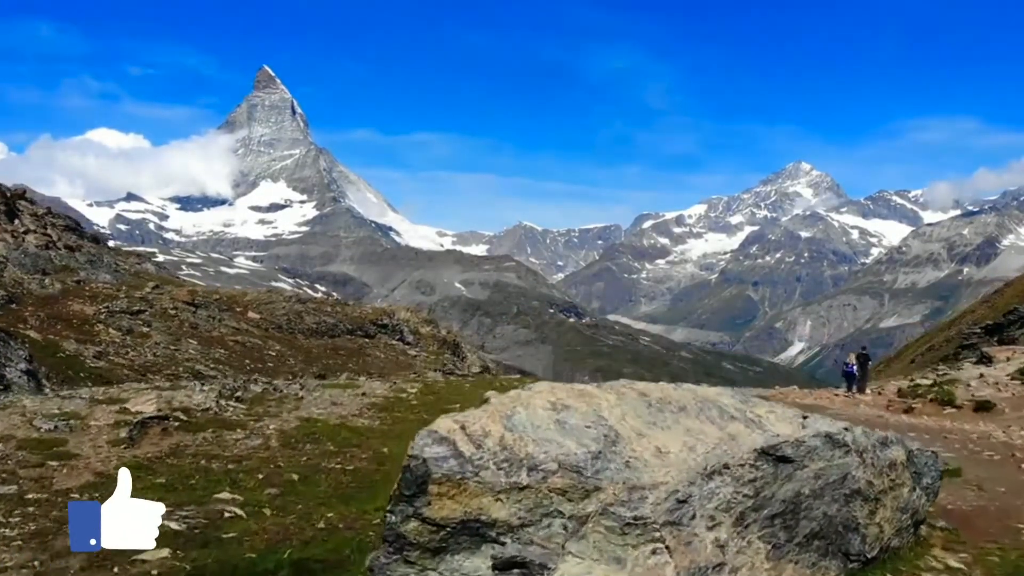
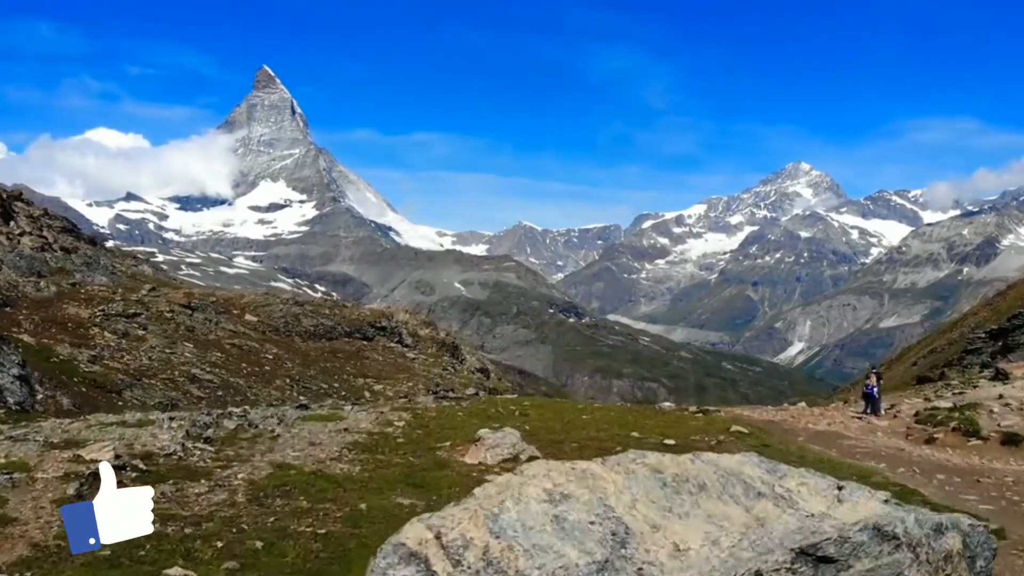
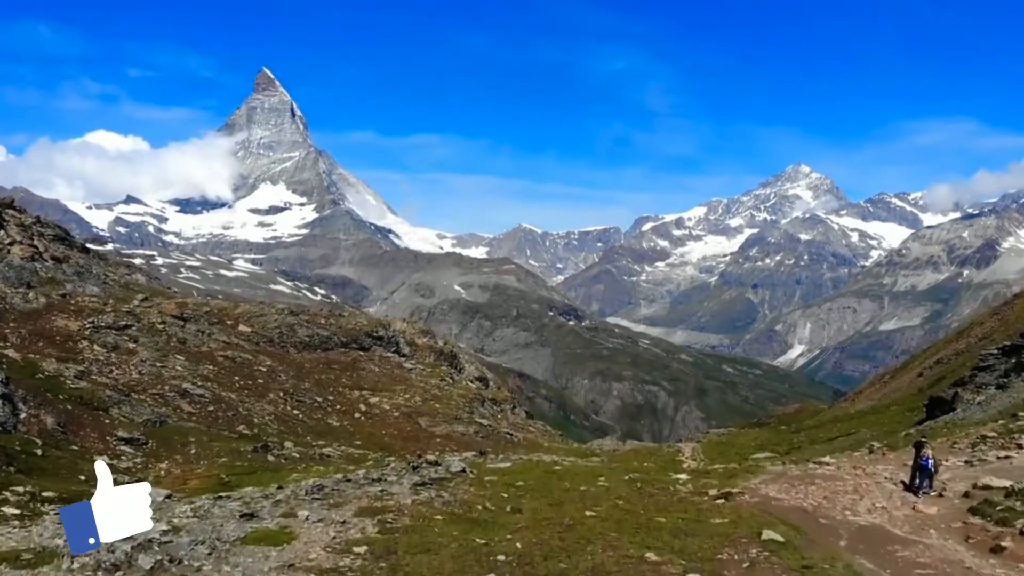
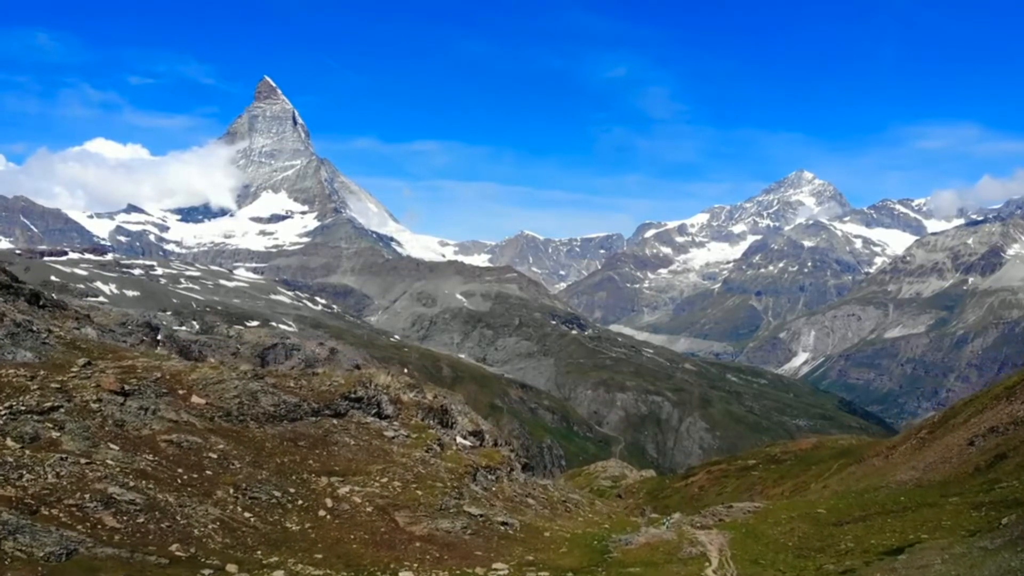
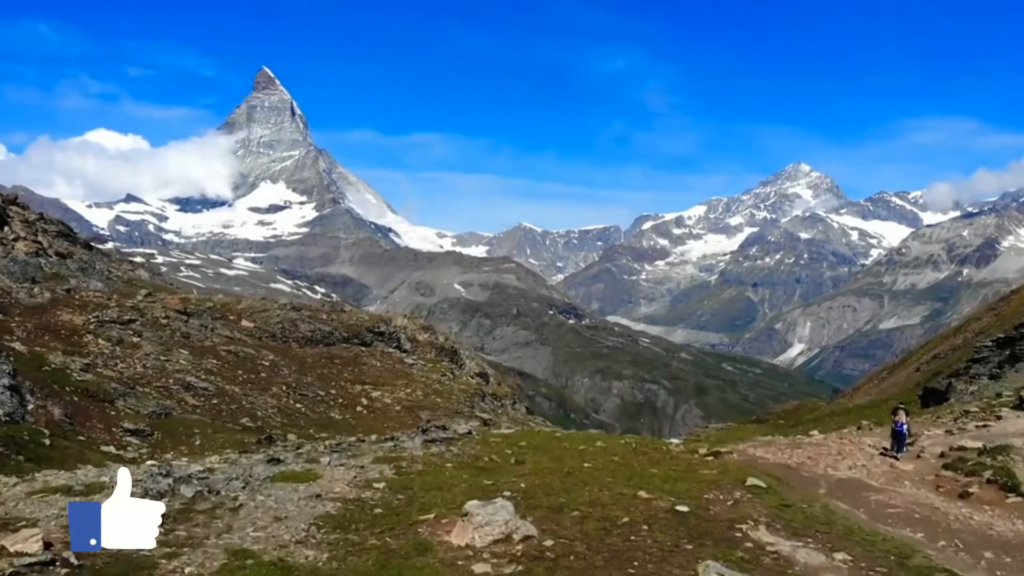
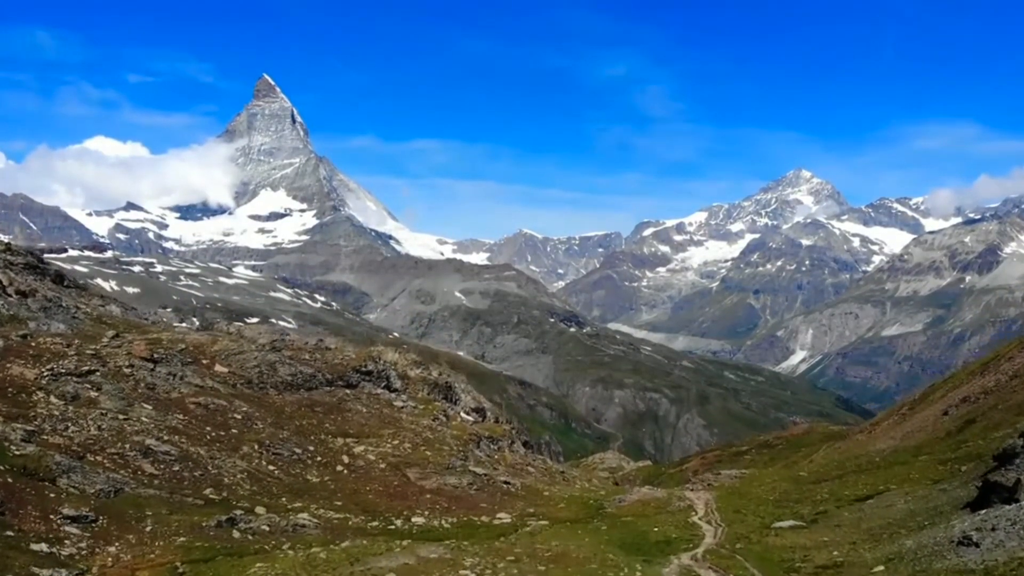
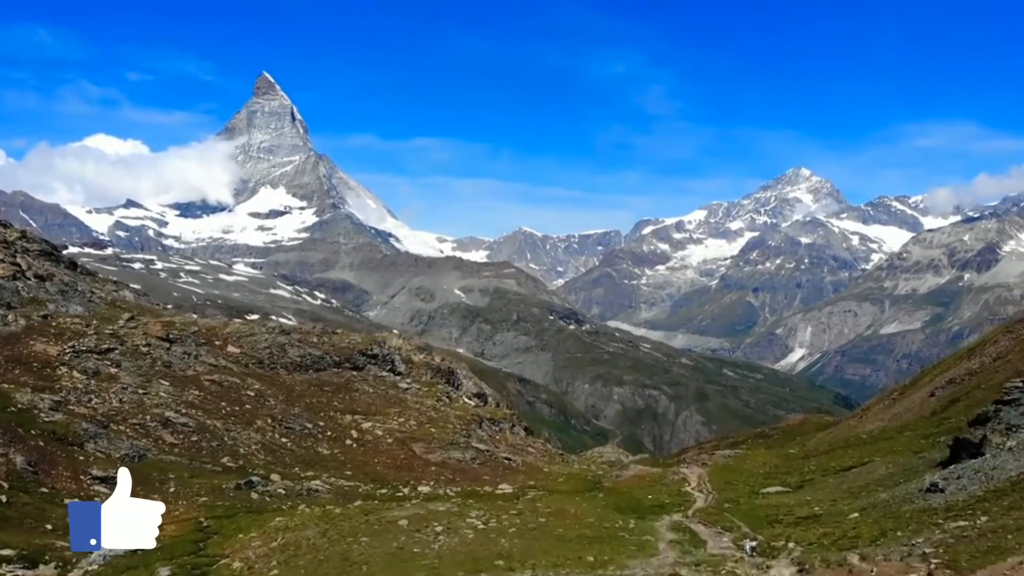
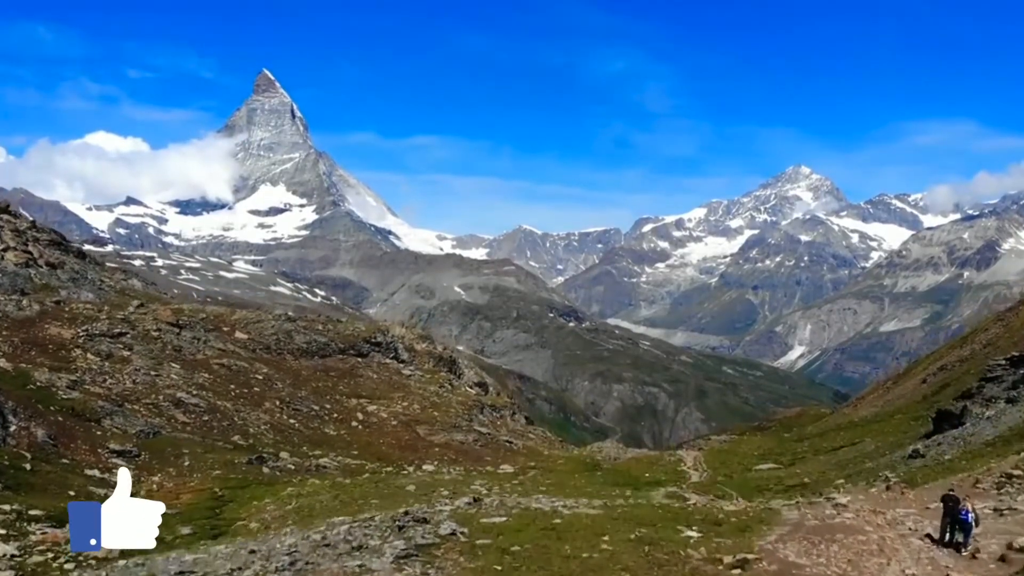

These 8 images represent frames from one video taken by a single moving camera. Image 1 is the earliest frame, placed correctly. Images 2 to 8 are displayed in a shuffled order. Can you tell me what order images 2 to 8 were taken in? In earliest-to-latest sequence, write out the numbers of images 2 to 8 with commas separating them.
2, 5, 3, 8, 7, 6, 4
